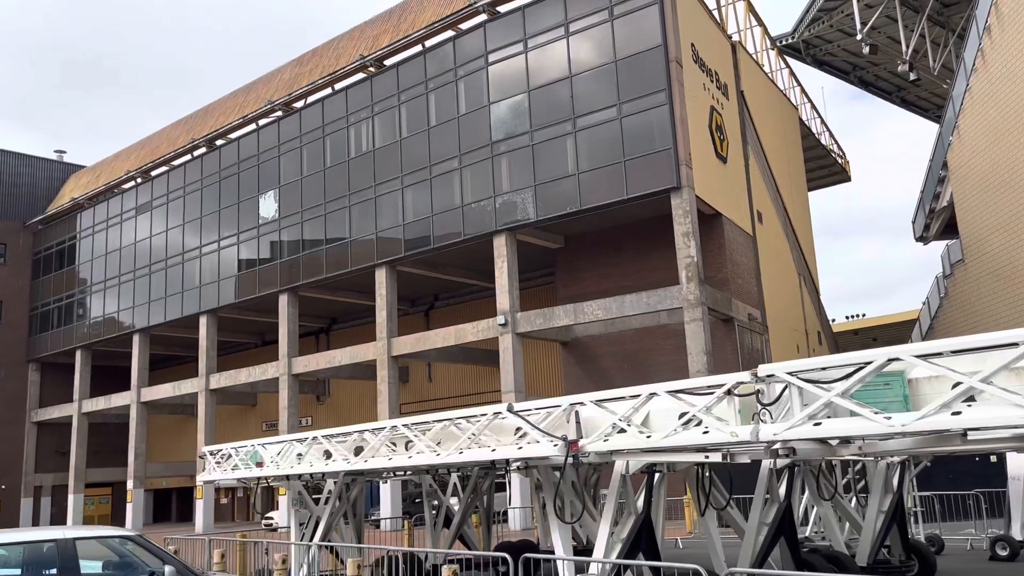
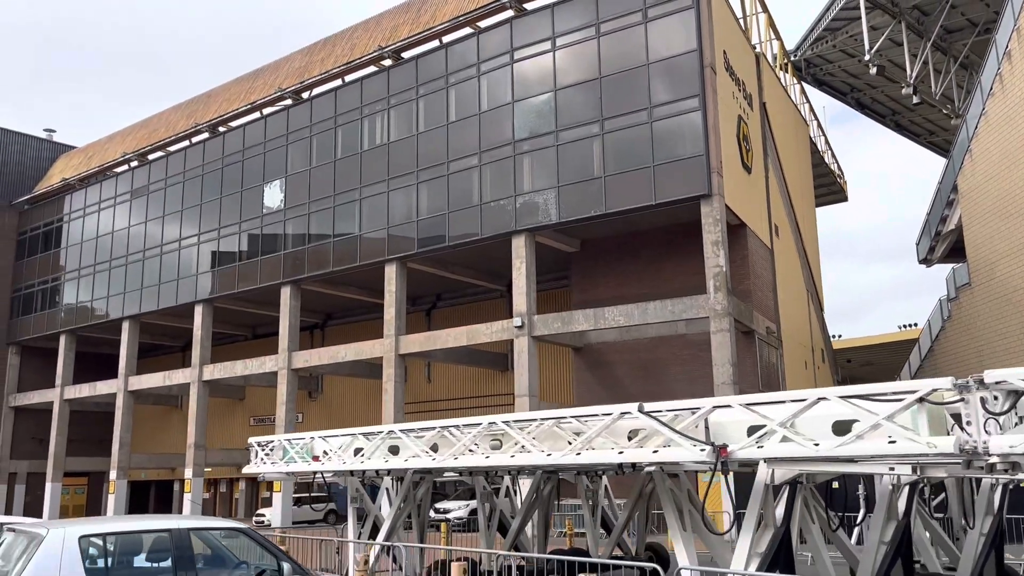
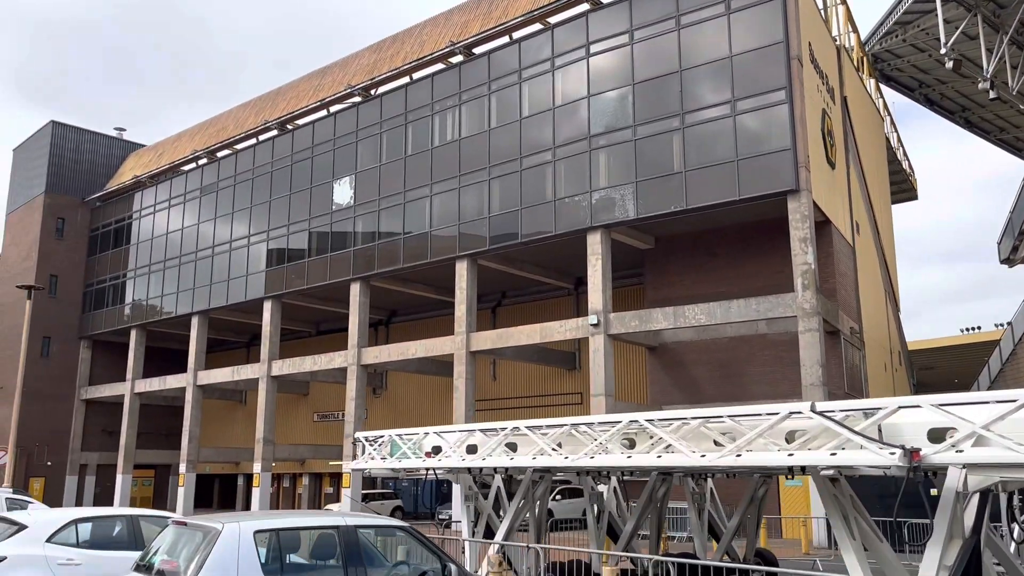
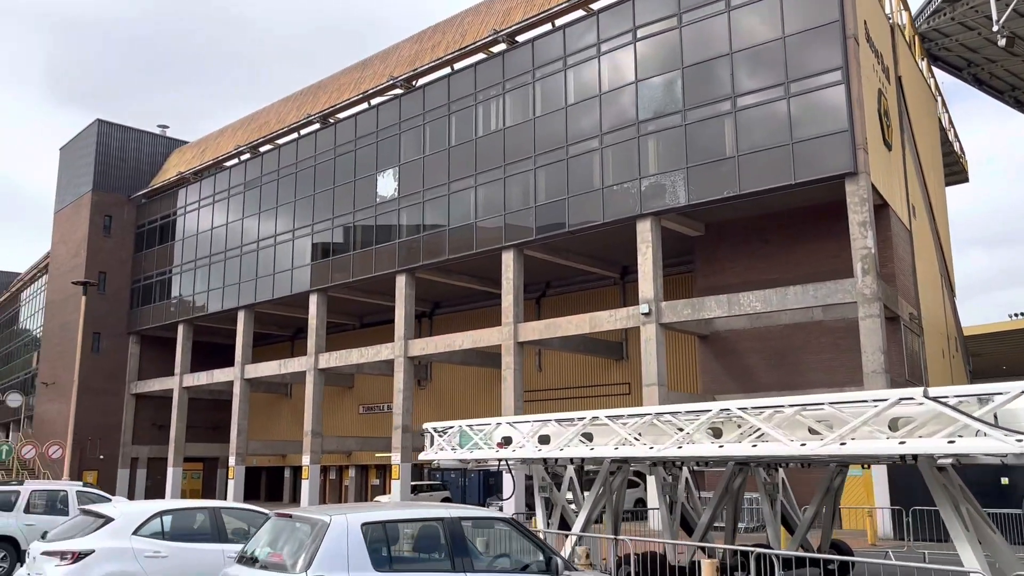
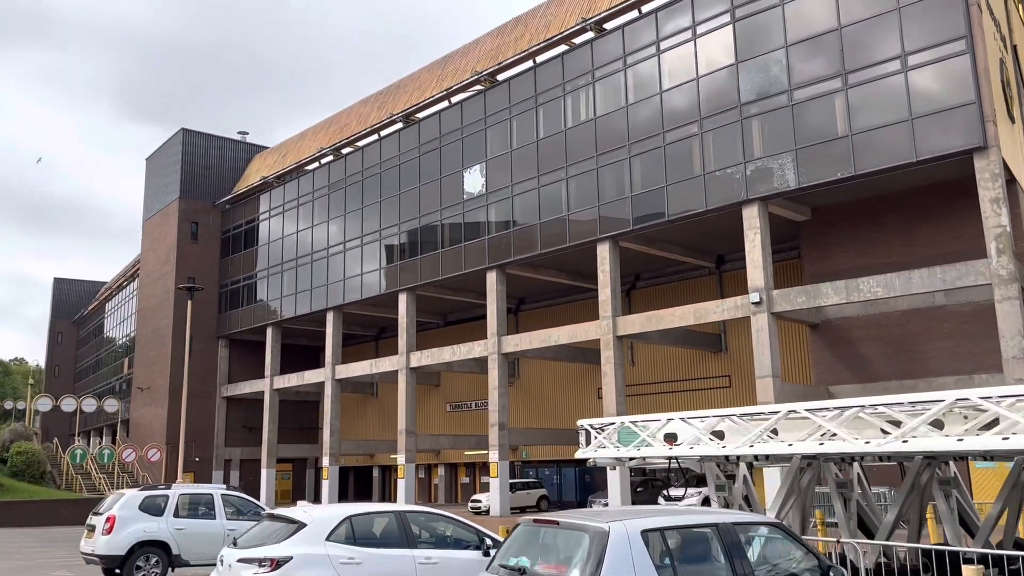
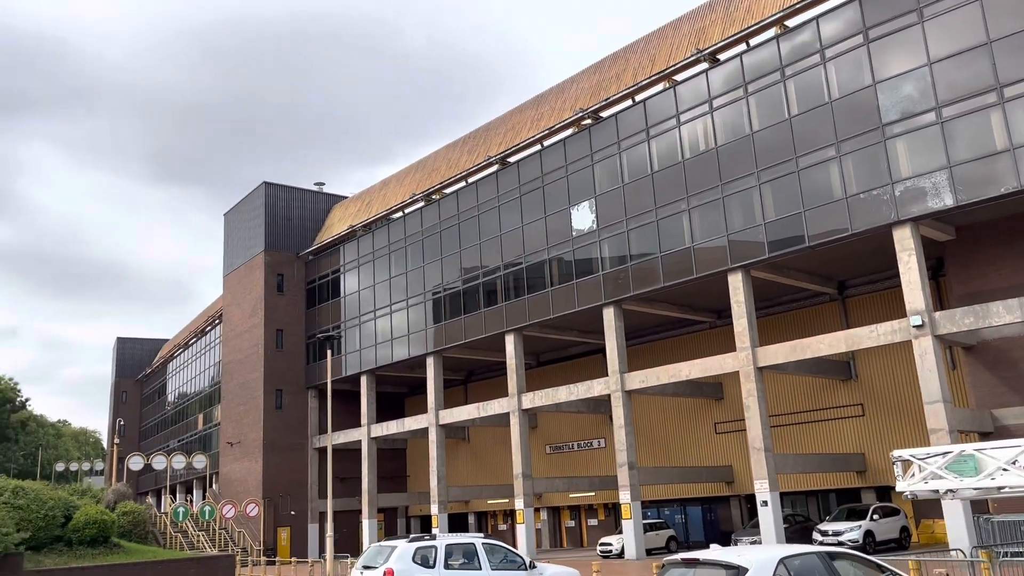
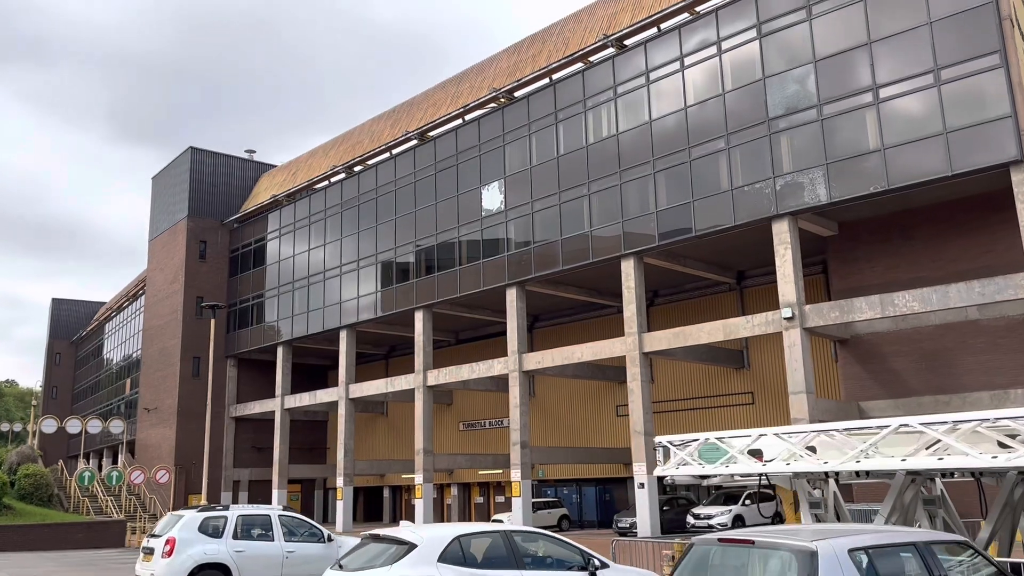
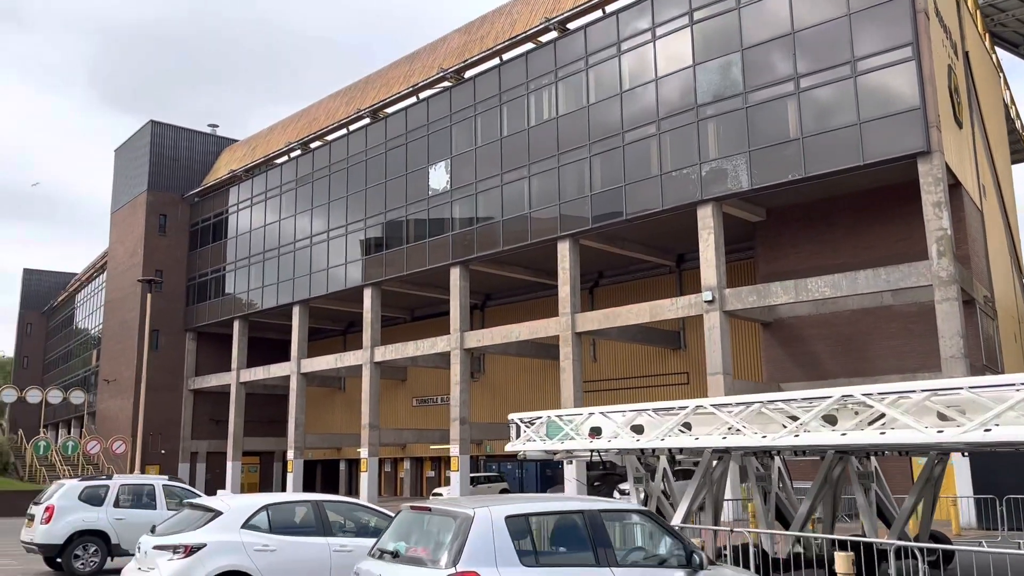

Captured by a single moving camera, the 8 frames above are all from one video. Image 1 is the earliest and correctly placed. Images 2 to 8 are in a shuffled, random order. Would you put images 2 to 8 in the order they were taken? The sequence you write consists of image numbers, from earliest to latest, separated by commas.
2, 3, 4, 8, 5, 7, 6
